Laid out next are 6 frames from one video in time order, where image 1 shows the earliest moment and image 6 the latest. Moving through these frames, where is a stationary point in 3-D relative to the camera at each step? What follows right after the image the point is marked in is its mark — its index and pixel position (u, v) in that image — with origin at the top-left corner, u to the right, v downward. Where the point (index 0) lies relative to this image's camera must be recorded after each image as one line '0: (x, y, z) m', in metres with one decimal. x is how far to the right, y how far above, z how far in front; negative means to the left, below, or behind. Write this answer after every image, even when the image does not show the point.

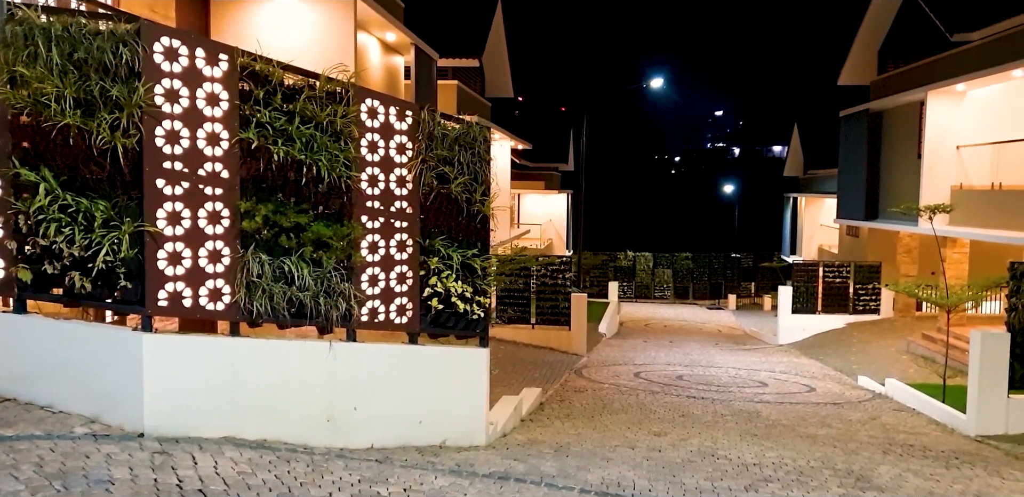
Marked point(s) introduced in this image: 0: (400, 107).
0: (-0.9, +1.1, +6.3) m
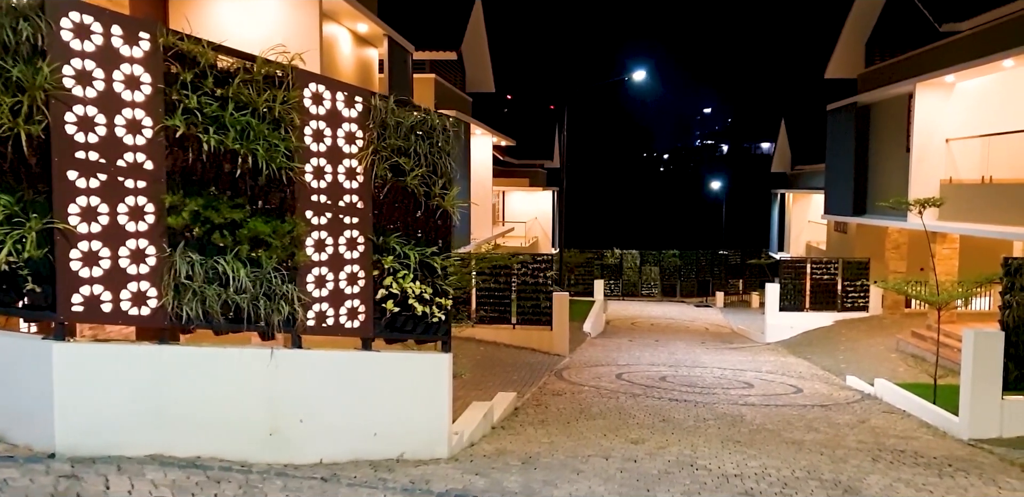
0: (-1.2, +1.1, +5.8) m
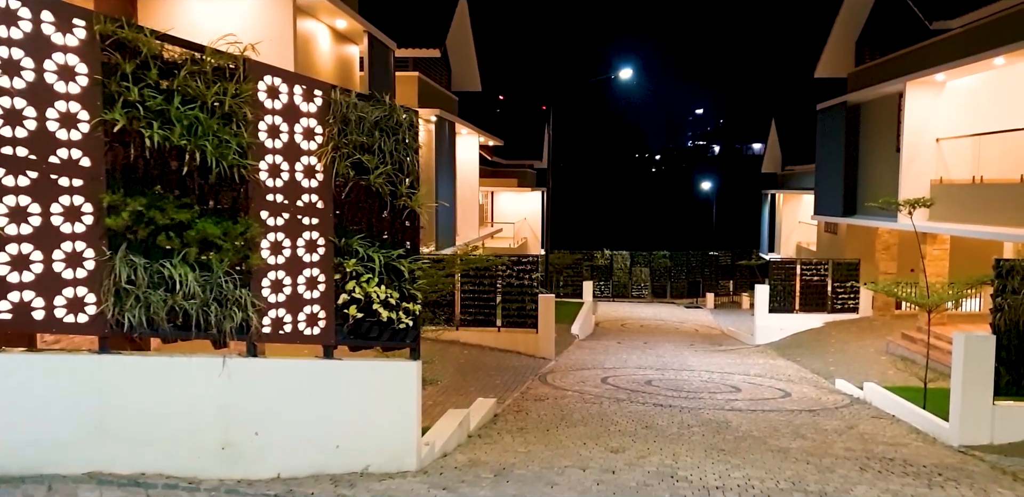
0: (-1.4, +1.1, +5.5) m
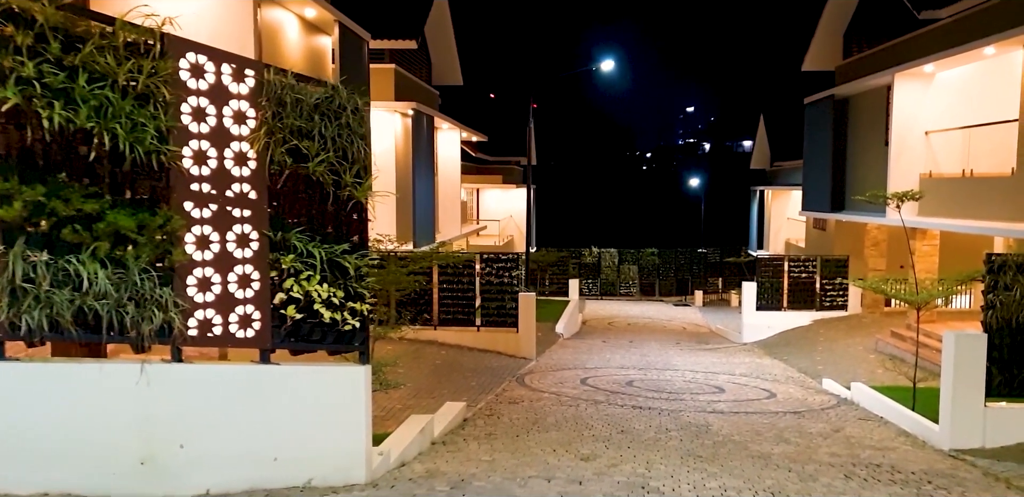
0: (-1.7, +1.1, +5.0) m
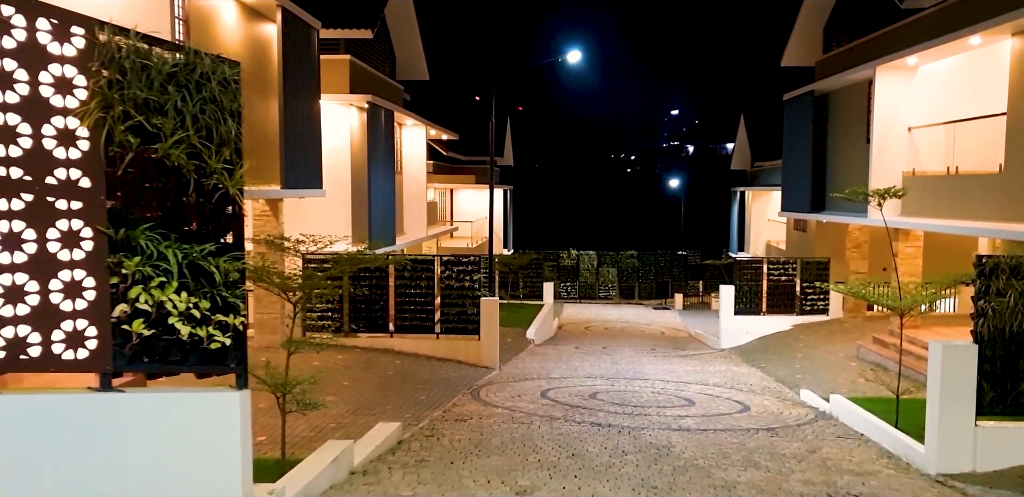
0: (-2.2, +1.1, +4.0) m
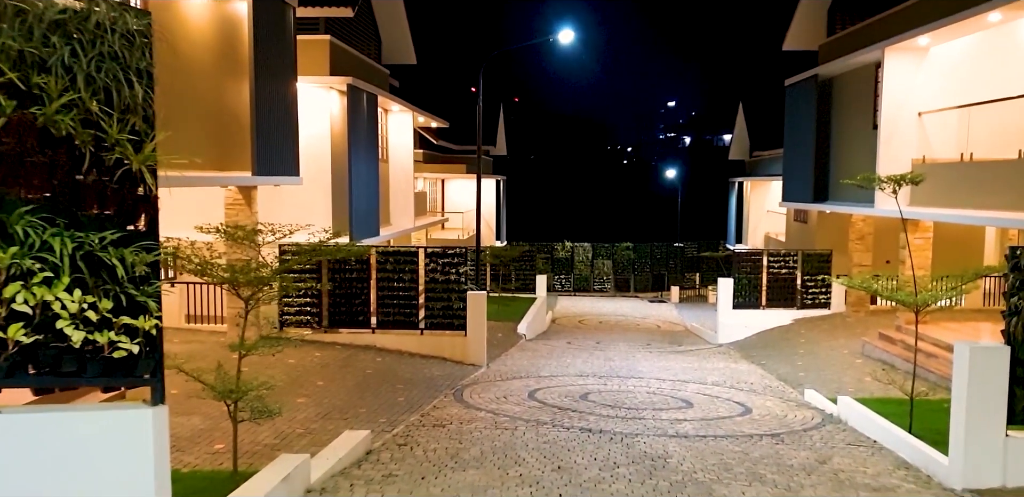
0: (-2.4, +1.2, +3.2) m
